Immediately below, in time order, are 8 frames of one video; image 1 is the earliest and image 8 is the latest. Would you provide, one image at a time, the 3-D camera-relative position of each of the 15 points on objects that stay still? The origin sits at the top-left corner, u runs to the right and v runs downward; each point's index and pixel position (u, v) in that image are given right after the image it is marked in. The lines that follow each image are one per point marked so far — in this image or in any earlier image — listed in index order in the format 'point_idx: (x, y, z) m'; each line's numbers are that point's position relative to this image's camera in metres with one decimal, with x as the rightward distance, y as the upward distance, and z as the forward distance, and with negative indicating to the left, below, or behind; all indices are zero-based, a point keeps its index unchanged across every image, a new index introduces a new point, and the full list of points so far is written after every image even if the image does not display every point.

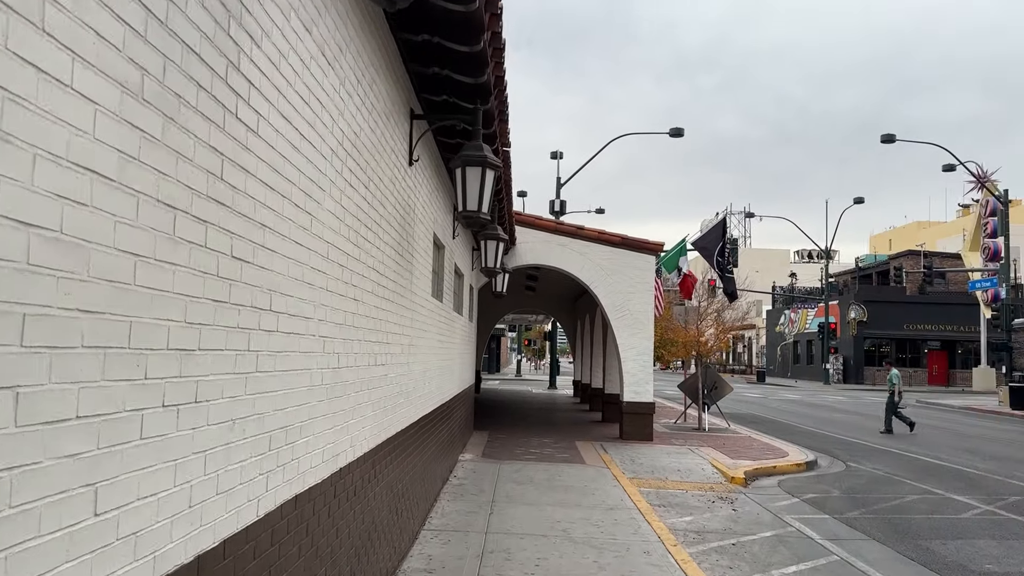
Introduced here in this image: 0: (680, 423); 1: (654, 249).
0: (+3.4, -2.7, +16.4) m
1: (+2.4, +0.7, +13.6) m
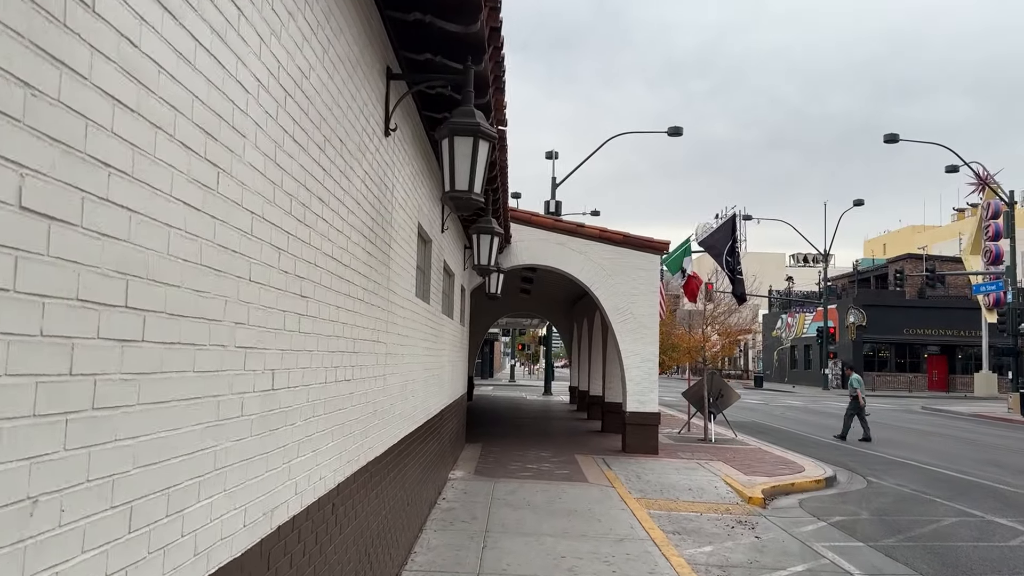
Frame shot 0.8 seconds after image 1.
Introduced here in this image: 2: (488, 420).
0: (+3.3, -2.8, +15.5) m
1: (+2.3, +0.6, +12.7) m
2: (-0.5, -2.7, +16.4) m
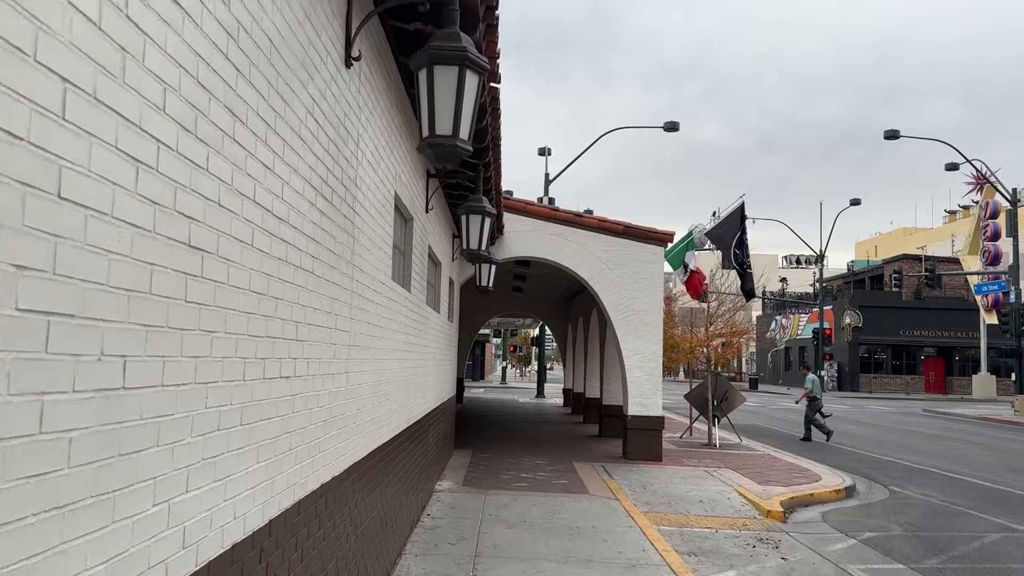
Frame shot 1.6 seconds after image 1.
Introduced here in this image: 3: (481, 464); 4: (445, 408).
0: (+3.2, -2.7, +14.6) m
1: (+2.2, +0.7, +11.8) m
2: (-0.7, -2.6, +15.5) m
3: (-0.4, -2.3, +10.5) m
4: (-0.9, -1.5, +10.3) m
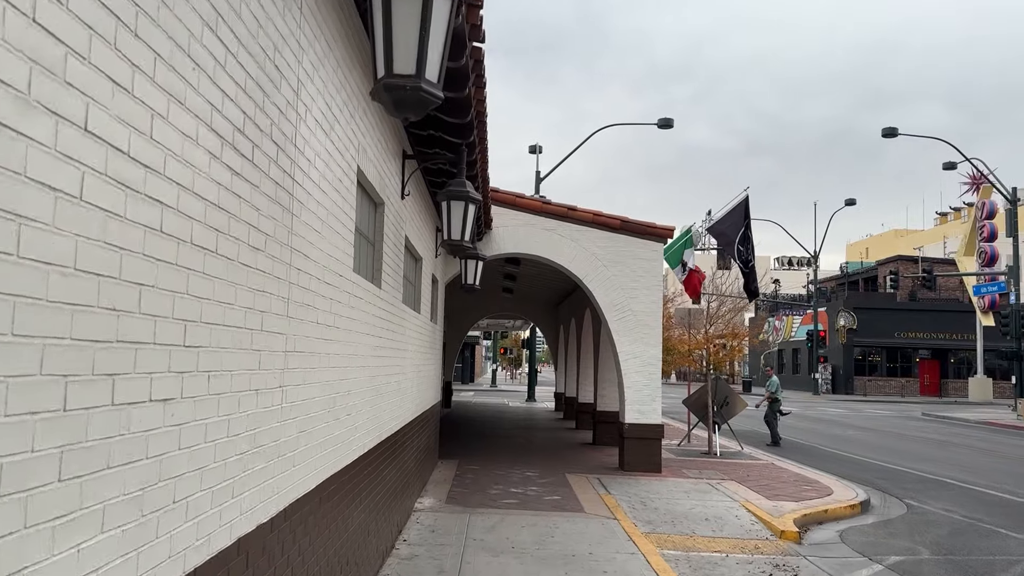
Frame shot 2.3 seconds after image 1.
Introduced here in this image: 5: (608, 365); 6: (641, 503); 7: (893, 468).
0: (+3.0, -2.7, +13.8) m
1: (+2.0, +0.7, +11.0) m
2: (-0.9, -2.6, +14.7) m
3: (-0.5, -2.3, +9.7) m
4: (-1.0, -1.5, +9.5) m
5: (+1.6, -1.3, +13.6) m
6: (+1.4, -2.3, +8.5) m
7: (+6.1, -2.9, +12.9) m
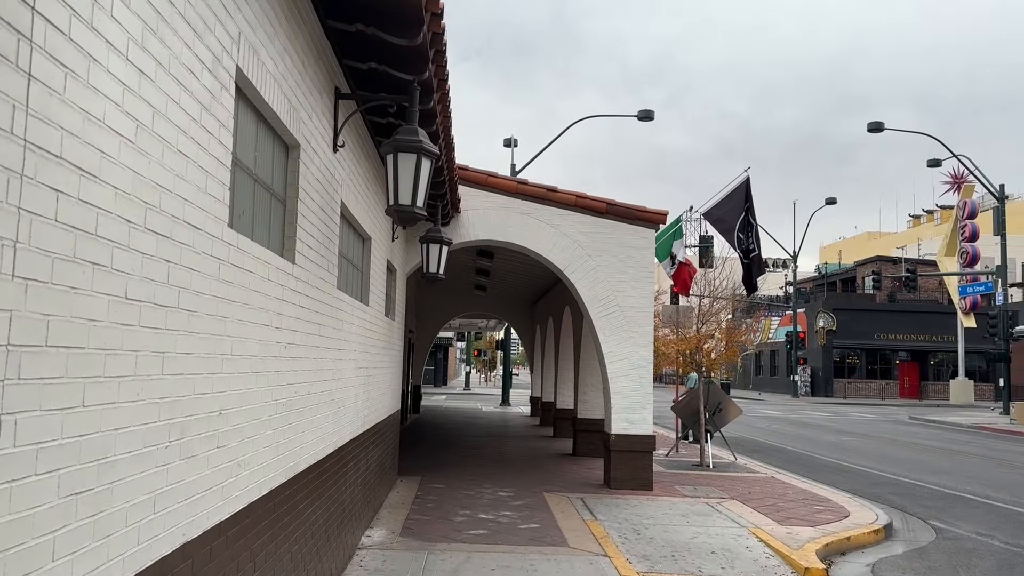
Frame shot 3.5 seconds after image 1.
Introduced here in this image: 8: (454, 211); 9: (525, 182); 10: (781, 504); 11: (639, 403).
0: (+2.6, -2.6, +12.5) m
1: (+1.7, +0.8, +9.7) m
2: (-1.3, -2.5, +13.3) m
3: (-0.8, -2.2, +8.3) m
4: (-1.3, -1.4, +8.1) m
5: (+1.2, -1.2, +12.3) m
6: (+1.1, -2.2, +7.2) m
7: (+5.7, -2.8, +11.7) m
8: (-0.7, +0.9, +9.1) m
9: (+0.2, +1.3, +9.7) m
10: (+3.0, -2.4, +8.9) m
11: (+1.5, -1.4, +9.5) m
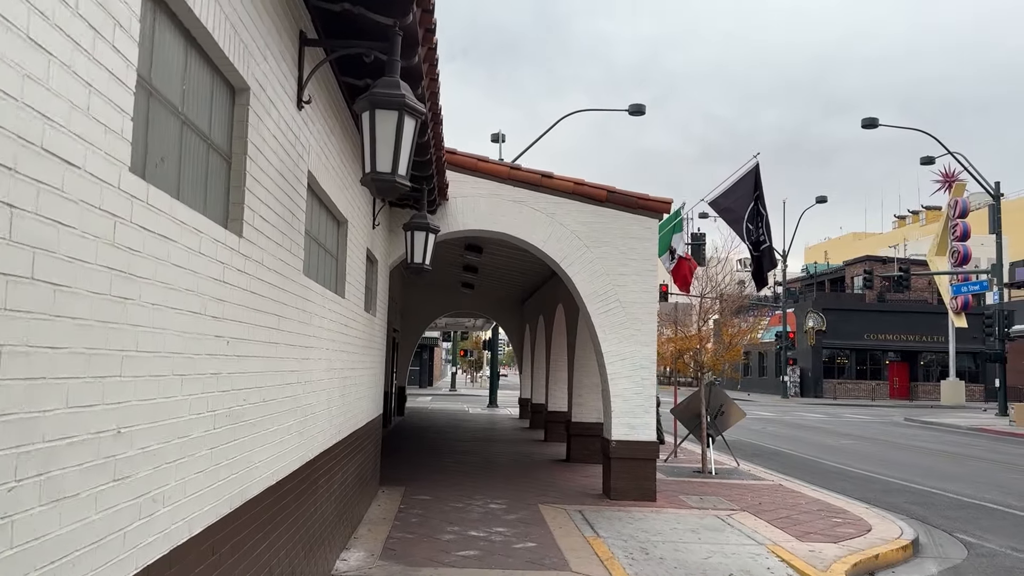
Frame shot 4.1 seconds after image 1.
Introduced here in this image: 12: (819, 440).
0: (+2.4, -2.6, +11.8) m
1: (+1.6, +0.9, +9.0) m
2: (-1.5, -2.5, +12.5) m
3: (-0.9, -2.1, +7.6) m
4: (-1.4, -1.3, +7.3) m
5: (+1.1, -1.2, +11.6) m
6: (+1.0, -2.1, +6.4) m
7: (+5.5, -2.7, +11.0) m
8: (-0.7, +0.9, +8.3) m
9: (+0.1, +1.3, +8.9) m
10: (+2.9, -2.3, +8.2) m
11: (+1.4, -1.3, +8.8) m
12: (+7.4, -3.7, +19.6) m
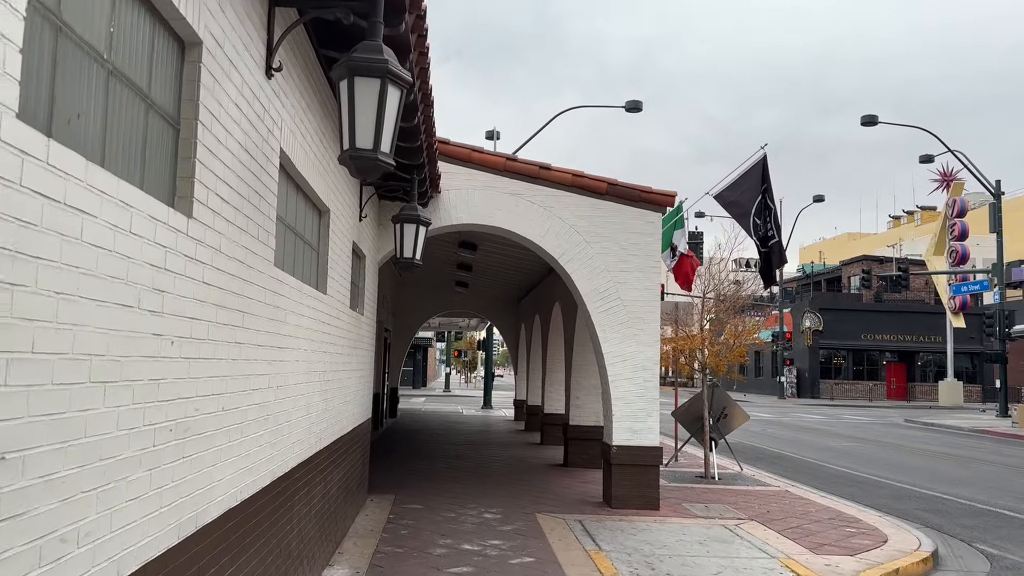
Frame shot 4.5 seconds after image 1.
0: (+2.3, -2.5, +11.4) m
1: (+1.6, +0.9, +8.6) m
2: (-1.6, -2.4, +12.1) m
3: (-1.0, -2.1, +7.1) m
4: (-1.4, -1.3, +6.9) m
5: (+1.0, -1.1, +11.1) m
6: (+1.0, -2.1, +6.0) m
7: (+5.5, -2.7, +10.6) m
8: (-0.8, +1.0, +7.9) m
9: (0.0, +1.4, +8.5) m
10: (+2.8, -2.3, +7.8) m
11: (+1.4, -1.3, +8.4) m
12: (+7.3, -3.7, +19.2) m
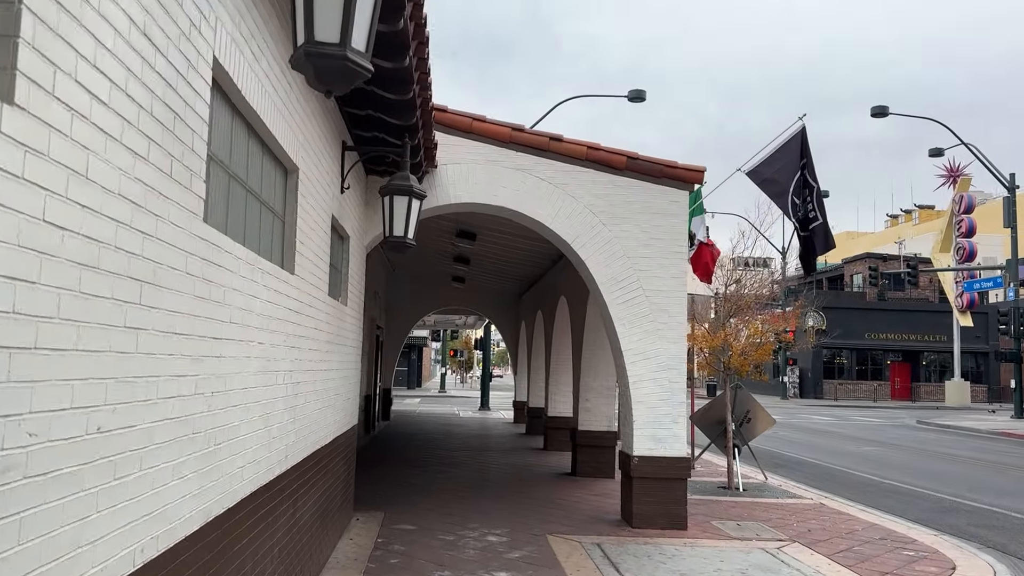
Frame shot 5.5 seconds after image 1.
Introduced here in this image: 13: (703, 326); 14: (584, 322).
0: (+2.4, -2.4, +10.4) m
1: (+1.6, +1.0, +7.5) m
2: (-1.5, -2.3, +11.1) m
3: (-0.9, -2.0, +6.1) m
4: (-1.3, -1.2, +5.8) m
5: (+1.0, -1.0, +10.1) m
6: (+1.1, -2.0, +5.0) m
7: (+5.5, -2.6, +9.6) m
8: (-0.7, +1.1, +6.9) m
9: (+0.1, +1.5, +7.5) m
10: (+2.9, -2.2, +6.8) m
11: (+1.4, -1.2, +7.3) m
12: (+7.3, -3.6, +18.2) m
13: (+4.3, -0.9, +18.9) m
14: (+0.9, -0.4, +10.0) m
